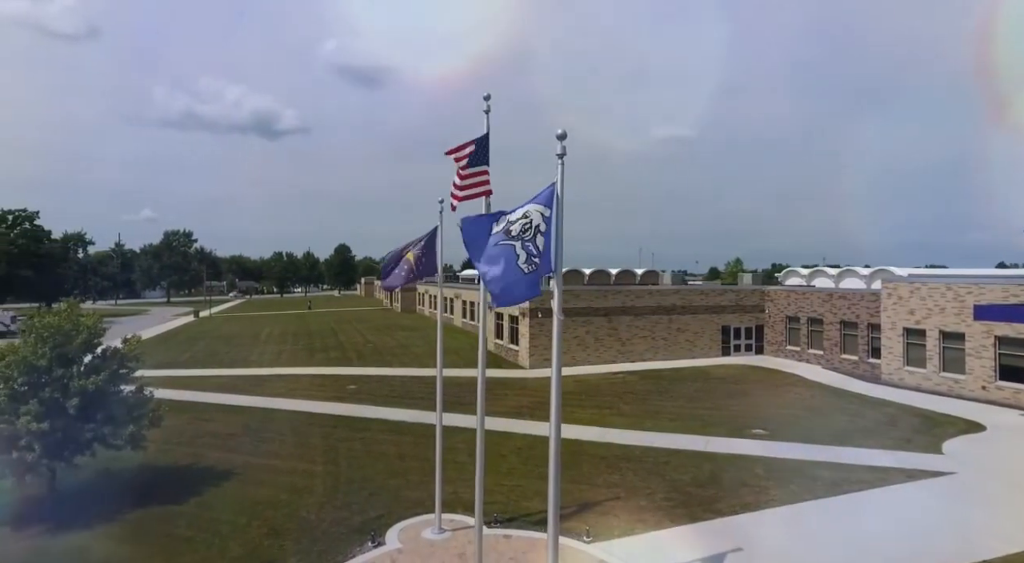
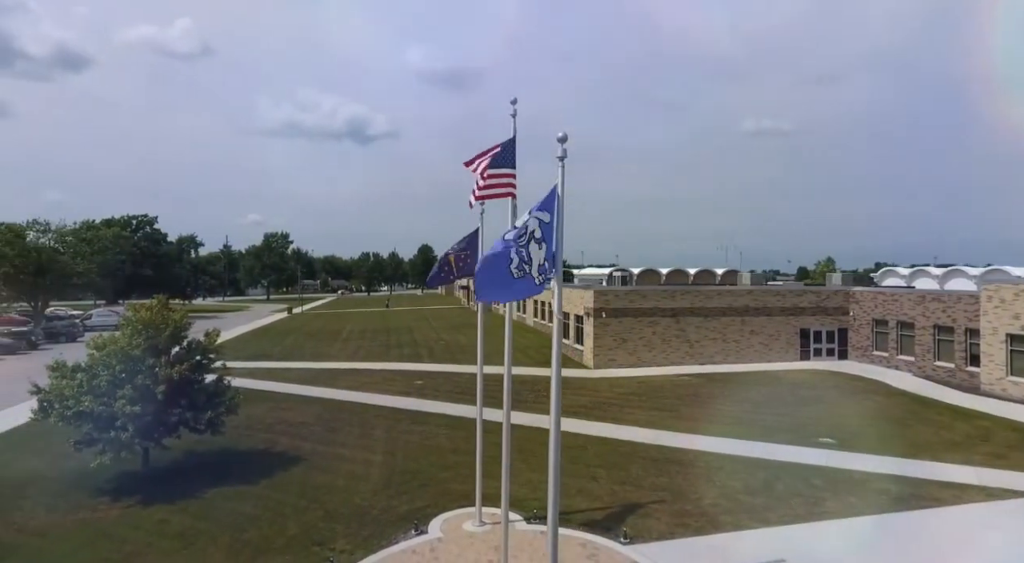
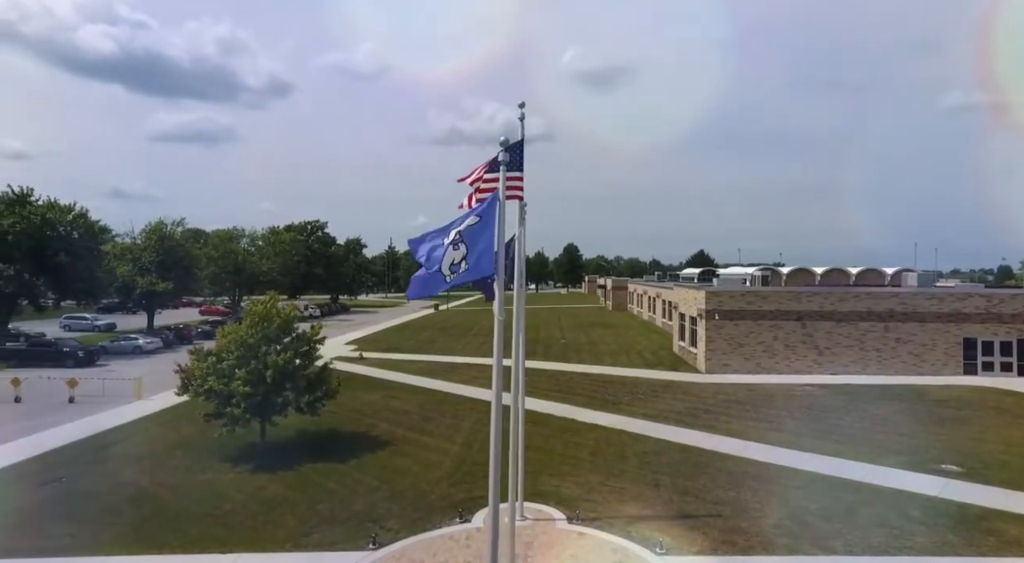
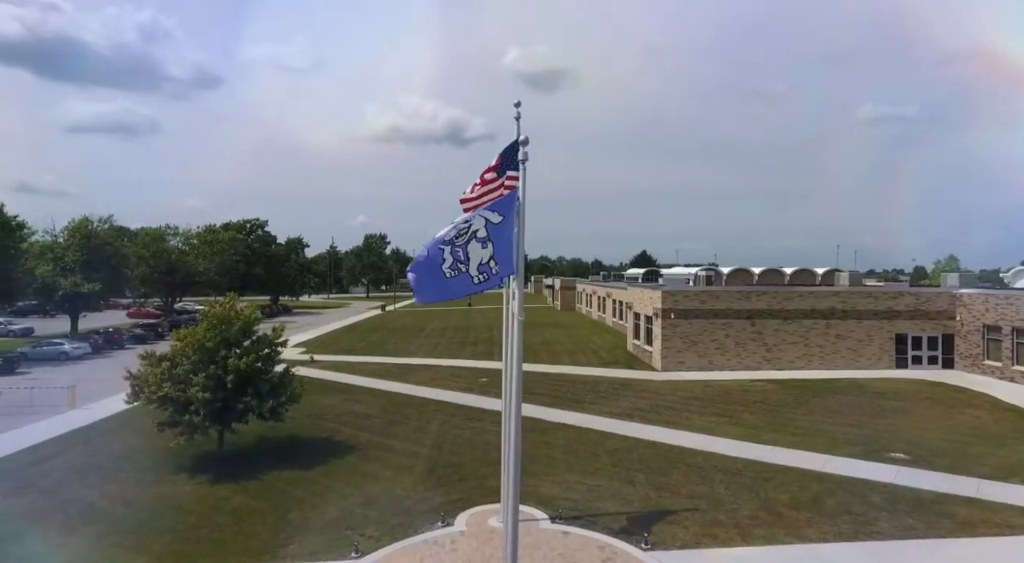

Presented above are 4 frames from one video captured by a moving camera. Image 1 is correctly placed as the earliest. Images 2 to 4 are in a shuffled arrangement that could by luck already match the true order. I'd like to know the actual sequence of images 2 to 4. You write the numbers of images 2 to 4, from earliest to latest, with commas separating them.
2, 4, 3
